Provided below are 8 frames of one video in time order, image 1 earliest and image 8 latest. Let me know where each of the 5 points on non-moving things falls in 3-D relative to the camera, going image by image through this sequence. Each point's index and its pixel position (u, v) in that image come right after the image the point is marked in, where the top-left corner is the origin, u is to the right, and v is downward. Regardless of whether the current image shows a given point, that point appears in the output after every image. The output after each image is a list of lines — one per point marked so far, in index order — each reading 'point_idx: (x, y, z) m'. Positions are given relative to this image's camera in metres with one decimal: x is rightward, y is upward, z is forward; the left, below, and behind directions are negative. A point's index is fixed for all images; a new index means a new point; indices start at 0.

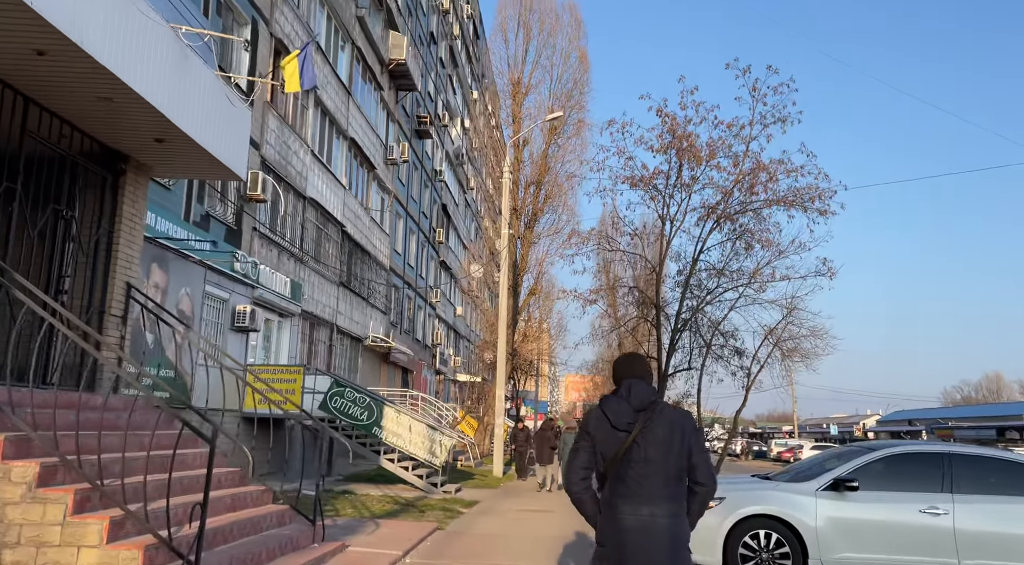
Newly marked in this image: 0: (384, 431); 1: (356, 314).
0: (-2.0, -2.4, +13.5) m
1: (-3.6, -0.7, +19.3) m
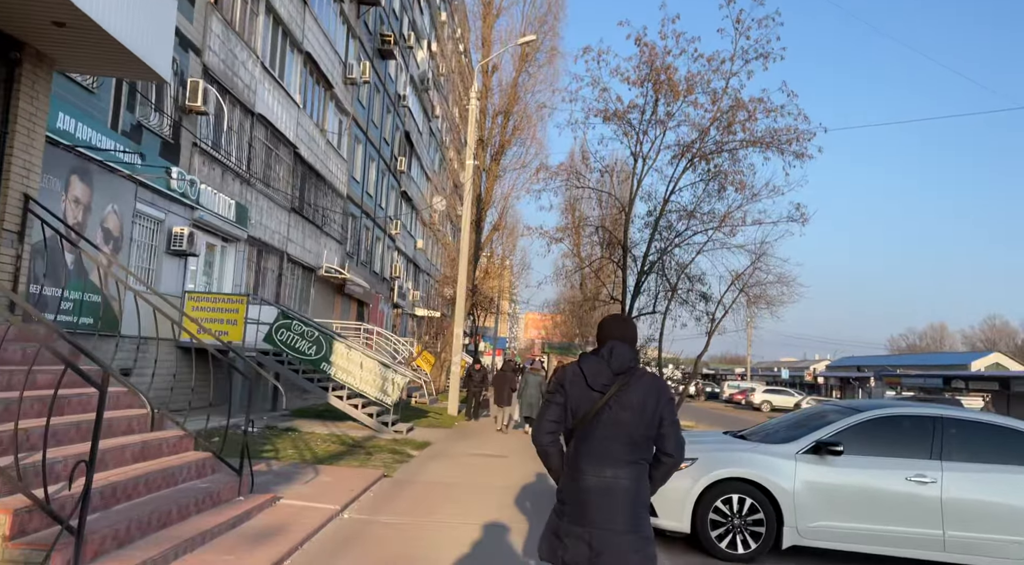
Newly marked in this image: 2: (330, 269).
0: (-2.7, -1.3, +12.8) m
1: (-4.4, +0.9, +18.3) m
2: (-4.2, +0.3, +19.7) m
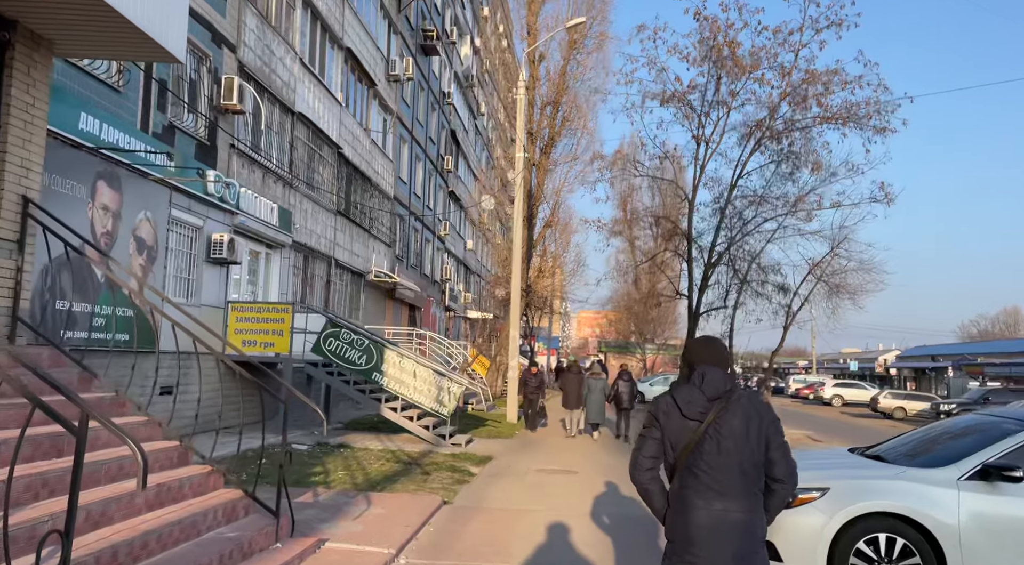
0: (-1.8, -1.3, +12.0) m
1: (-3.2, +0.7, +17.6) m
2: (-3.0, +0.2, +19.0) m
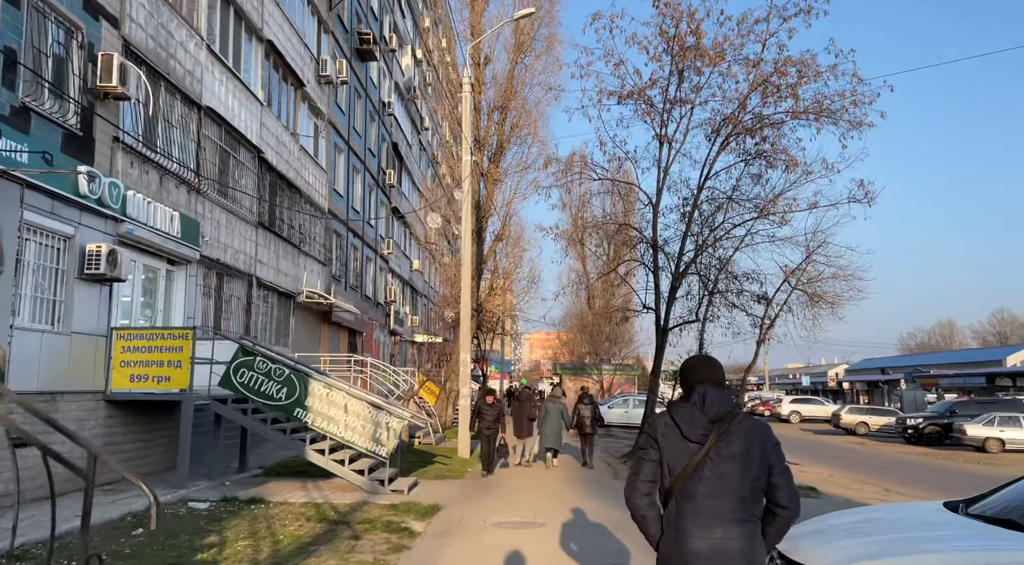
0: (-2.4, -1.6, +10.0) m
1: (-4.2, +0.3, +15.6) m
2: (-4.0, -0.3, +17.0) m
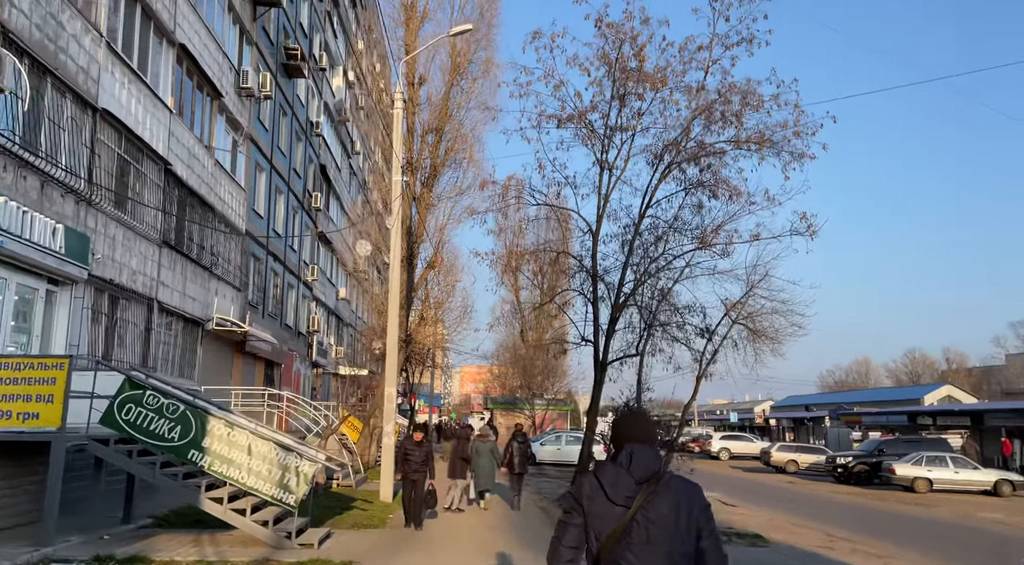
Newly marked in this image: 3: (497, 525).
0: (-3.2, -1.8, +8.8) m
1: (-5.4, -0.1, +14.3) m
2: (-5.3, -0.7, +15.6) m
3: (-0.2, -3.8, +13.2) m
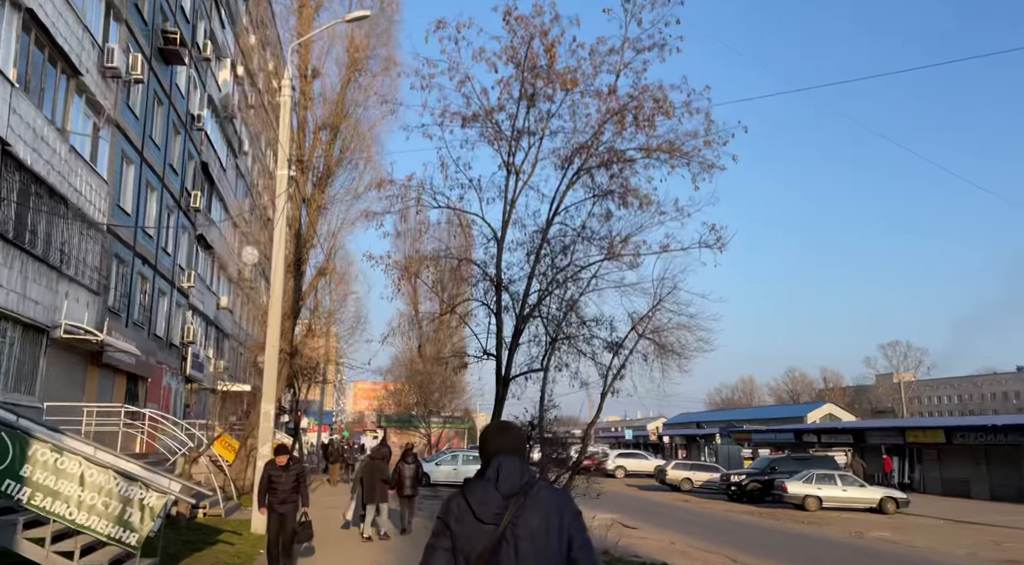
0: (-4.1, -1.8, +7.2) m
1: (-7.0, -0.1, +12.4) m
2: (-7.1, -0.8, +13.8) m
3: (-1.8, -3.9, +11.9) m
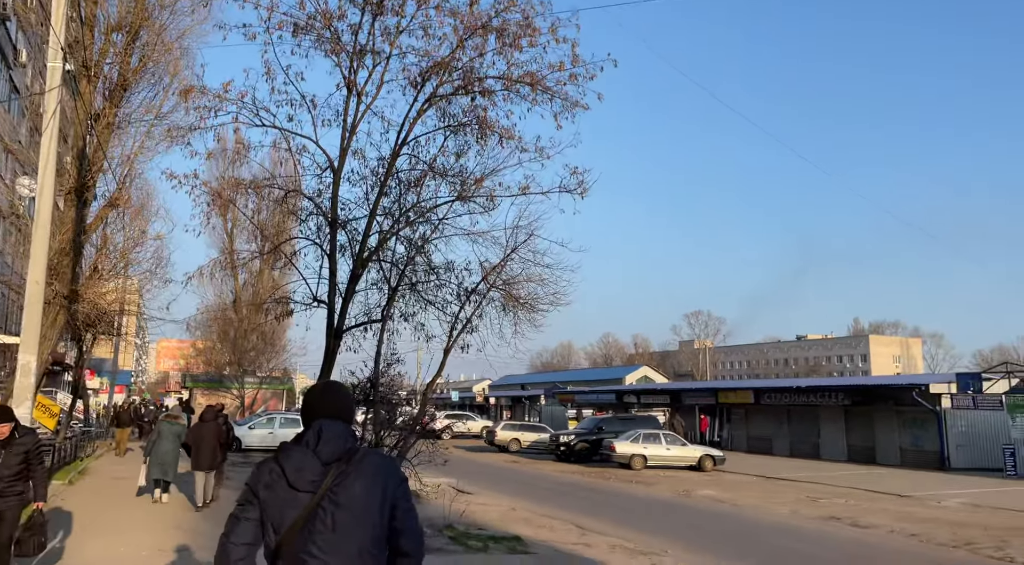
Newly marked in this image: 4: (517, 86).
0: (-5.0, -1.1, +4.6) m
1: (-8.8, +0.9, +9.0) m
2: (-9.2, +0.3, +10.3) m
3: (-3.8, -3.1, +9.7) m
4: (+0.1, +3.2, +13.6) m
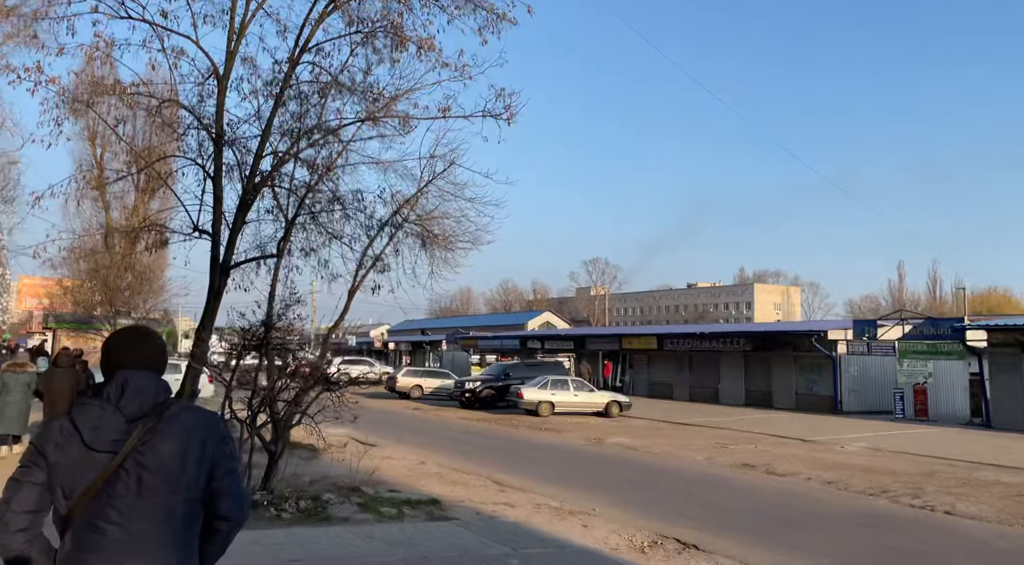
0: (-5.2, -0.7, +2.6) m
1: (-9.4, +1.6, +6.5) m
2: (-10.0, +1.1, +7.8) m
3: (-4.5, -2.3, +8.0) m
4: (-1.1, +4.1, +11.9) m
